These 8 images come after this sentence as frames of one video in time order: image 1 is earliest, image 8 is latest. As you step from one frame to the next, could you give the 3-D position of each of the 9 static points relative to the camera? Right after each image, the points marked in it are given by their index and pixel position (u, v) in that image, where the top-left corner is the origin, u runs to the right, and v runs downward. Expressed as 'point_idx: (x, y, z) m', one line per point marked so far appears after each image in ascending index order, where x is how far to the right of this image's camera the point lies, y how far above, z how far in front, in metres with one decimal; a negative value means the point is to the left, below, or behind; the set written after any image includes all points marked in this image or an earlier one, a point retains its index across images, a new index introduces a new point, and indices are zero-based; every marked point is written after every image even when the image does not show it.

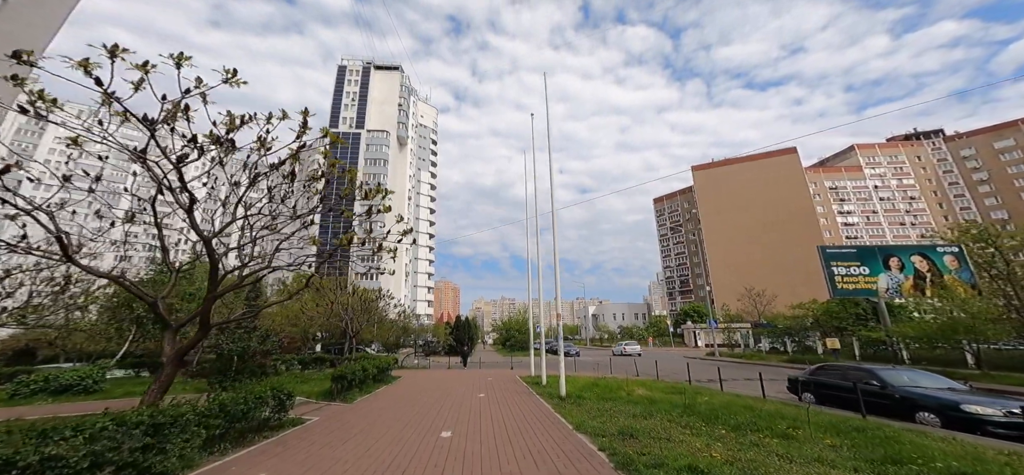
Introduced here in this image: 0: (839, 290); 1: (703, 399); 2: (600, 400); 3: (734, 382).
0: (+17.7, -3.0, +20.2) m
1: (+4.6, -3.9, +9.1) m
2: (+2.2, -4.1, +9.4) m
3: (+8.7, -5.7, +14.6) m
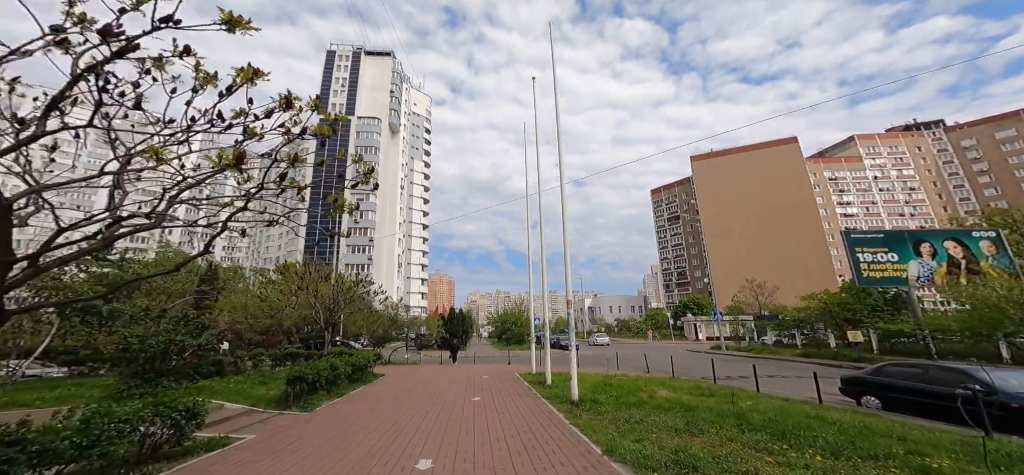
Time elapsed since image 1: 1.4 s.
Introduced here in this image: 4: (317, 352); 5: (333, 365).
0: (+17.6, -2.2, +18.7) m
1: (+4.7, -3.3, +7.4) m
2: (+2.3, -3.4, +7.7) m
3: (+8.7, -5.0, +12.9) m
4: (-7.6, -4.5, +14.7) m
5: (-4.3, -3.0, +8.9) m
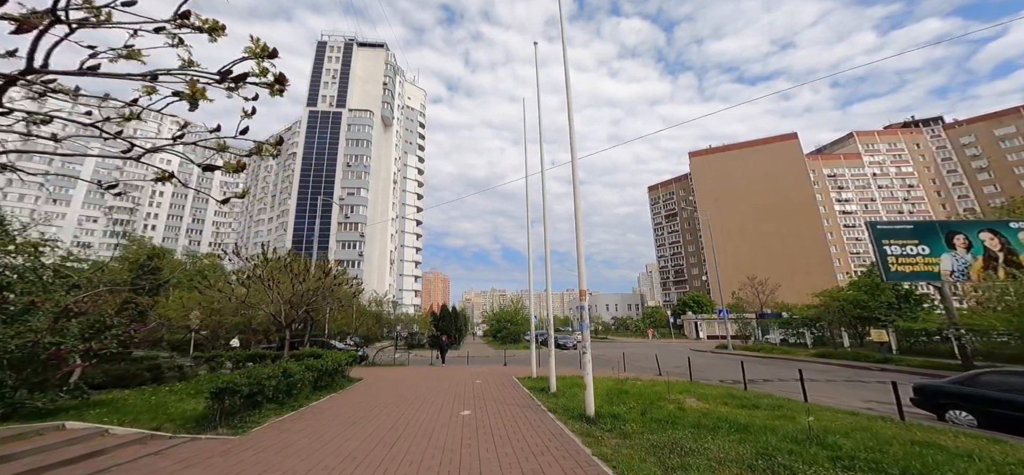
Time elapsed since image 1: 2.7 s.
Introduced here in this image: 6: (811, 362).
0: (+17.5, -1.7, +17.2) m
1: (+4.6, -2.8, +5.7) m
2: (+2.3, -3.0, +6.0) m
3: (+8.6, -4.5, +11.3) m
4: (-7.7, -4.0, +12.9) m
5: (-4.3, -2.5, +7.1) m
6: (+15.6, -6.5, +19.6) m
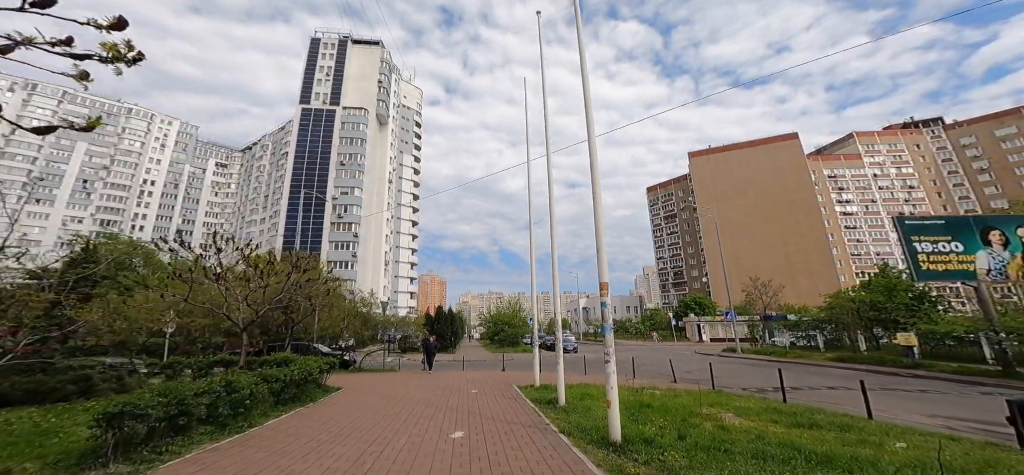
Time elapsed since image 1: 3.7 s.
0: (+17.4, -1.5, +15.9) m
1: (+4.7, -2.5, +4.4) m
2: (+2.3, -2.6, +4.6) m
3: (+8.6, -4.2, +9.9) m
4: (-7.7, -3.7, +11.4) m
5: (-4.3, -2.2, +5.7) m
6: (+15.5, -6.3, +18.3) m
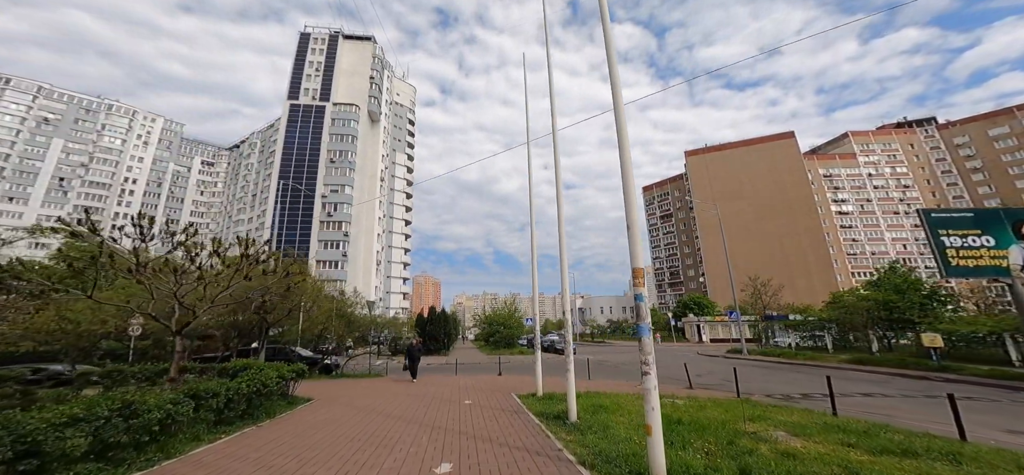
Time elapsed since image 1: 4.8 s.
0: (+17.3, -1.2, +14.7) m
1: (+4.8, -2.1, +3.0) m
2: (+2.4, -2.3, +3.2) m
3: (+8.6, -3.9, +8.6) m
4: (-7.7, -3.4, +9.8) m
5: (-4.2, -1.8, +4.2) m
6: (+15.4, -6.0, +17.1) m
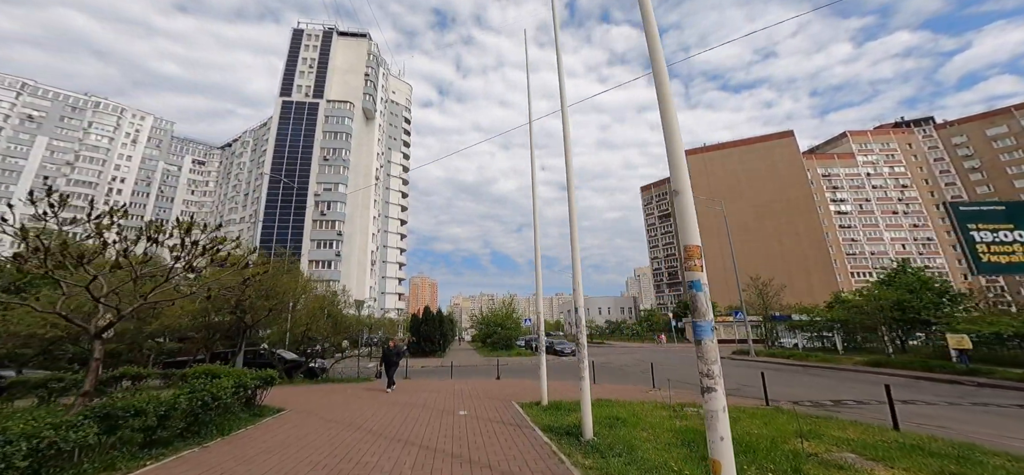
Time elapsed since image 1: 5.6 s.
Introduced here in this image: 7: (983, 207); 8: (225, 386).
0: (+17.3, -0.9, +13.8) m
1: (+4.9, -1.8, +1.9) m
2: (+2.5, -2.0, +2.1) m
3: (+8.6, -3.6, +7.6) m
4: (-7.7, -3.1, +8.6) m
5: (-4.2, -1.5, +3.0) m
6: (+15.3, -5.7, +16.1) m
7: (+18.0, +1.3, +14.3) m
8: (-4.8, -2.5, +6.2) m
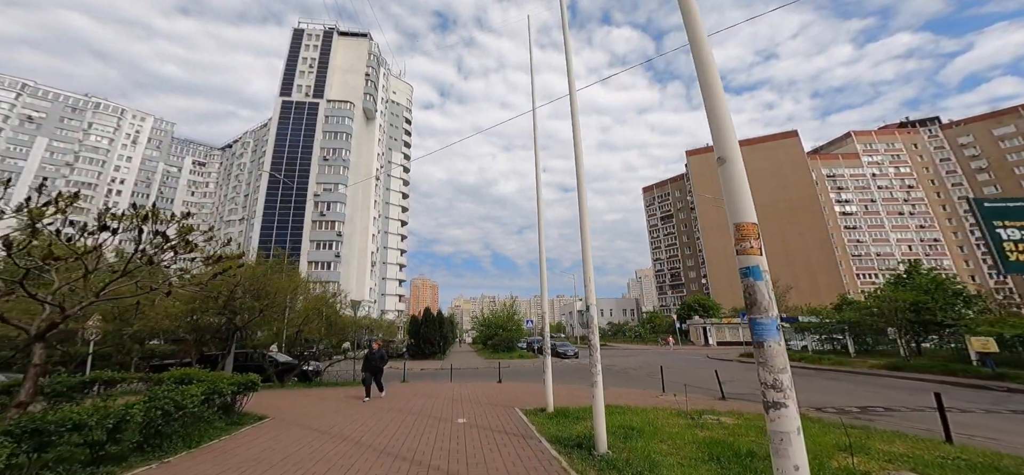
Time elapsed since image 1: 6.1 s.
0: (+17.4, -0.8, +13.1) m
1: (+4.9, -1.7, +1.2) m
2: (+2.5, -1.8, +1.4) m
3: (+8.7, -3.5, +6.9) m
4: (-7.6, -3.0, +8.0) m
5: (-4.1, -1.3, +2.4) m
6: (+15.4, -5.6, +15.3) m
7: (+18.1, +1.4, +13.6) m
8: (-4.7, -2.3, +5.6) m
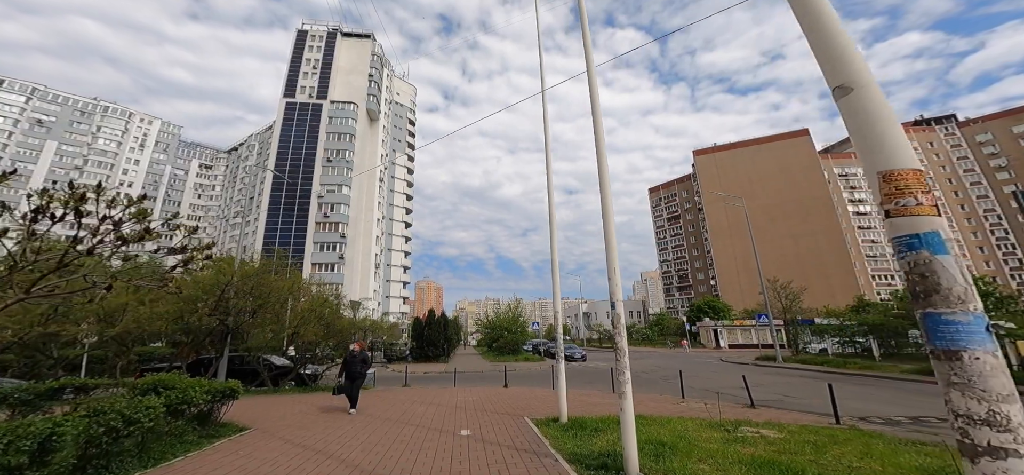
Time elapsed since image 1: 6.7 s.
0: (+17.6, -0.6, +12.0) m
1: (+5.0, -1.4, +0.3) m
2: (+2.6, -1.6, +0.5) m
3: (+8.9, -3.2, +5.9) m
4: (-7.4, -2.8, +7.2) m
5: (-4.0, -1.1, +1.6) m
6: (+15.7, -5.4, +14.3) m
7: (+18.3, +1.6, +12.5) m
8: (-4.6, -2.1, +4.8) m
